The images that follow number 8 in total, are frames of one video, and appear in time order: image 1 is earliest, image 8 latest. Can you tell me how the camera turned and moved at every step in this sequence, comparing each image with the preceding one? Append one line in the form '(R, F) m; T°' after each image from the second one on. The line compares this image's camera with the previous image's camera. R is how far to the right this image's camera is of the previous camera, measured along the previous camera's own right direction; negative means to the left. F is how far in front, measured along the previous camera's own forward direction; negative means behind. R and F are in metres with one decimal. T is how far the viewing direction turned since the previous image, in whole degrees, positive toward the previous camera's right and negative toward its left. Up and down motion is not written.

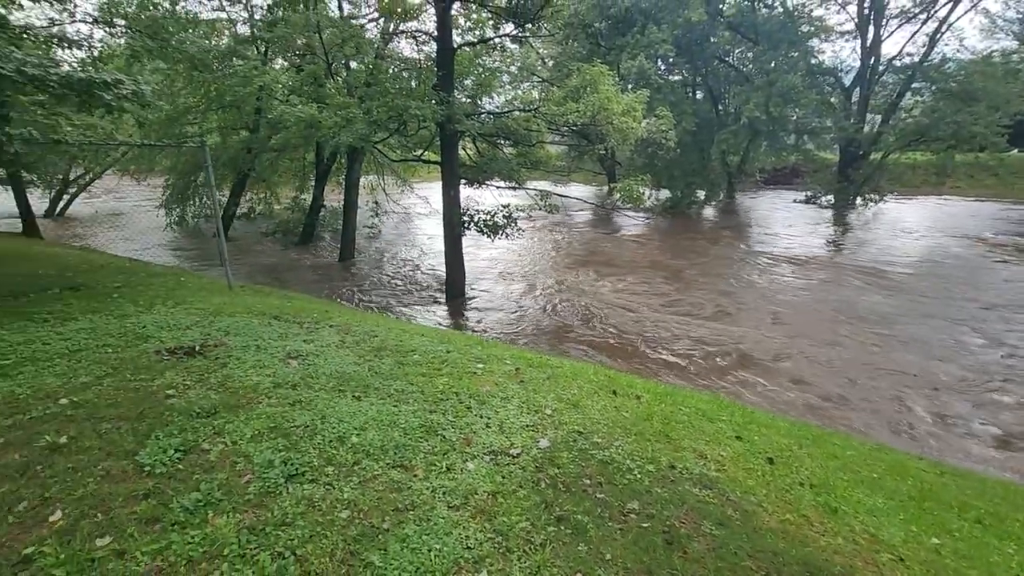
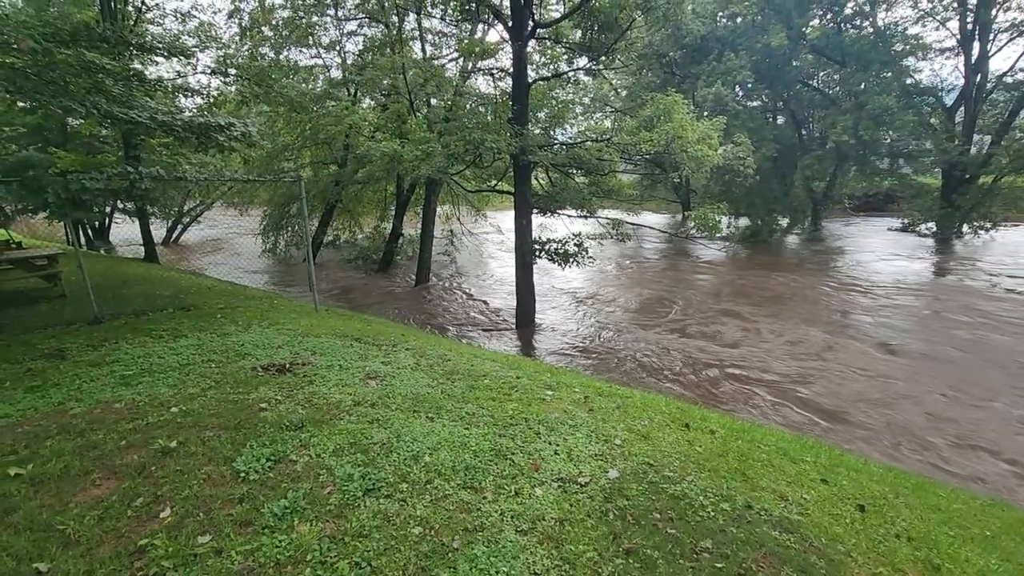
(0.0, -0.1) m; -8°
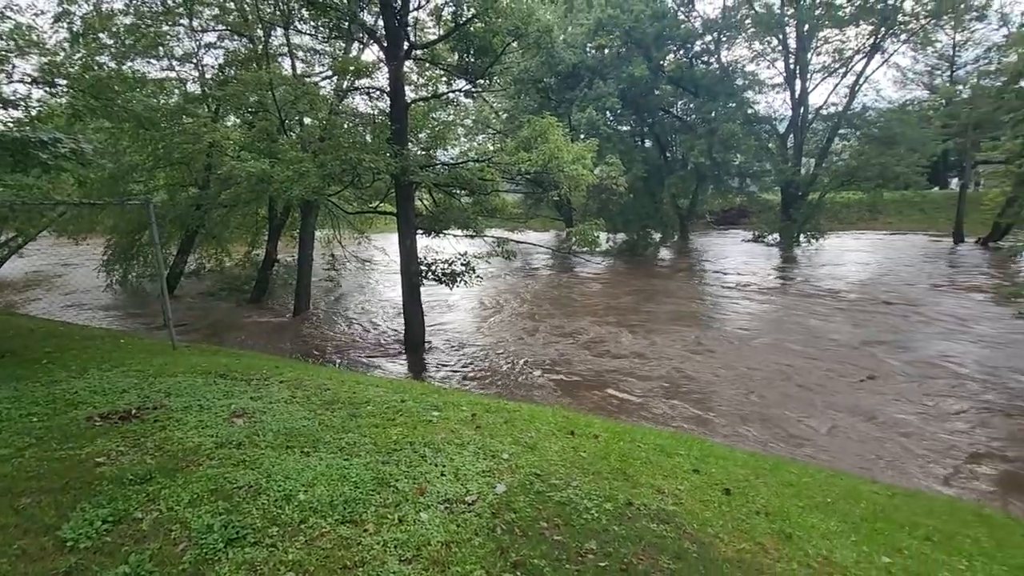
(+0.1, 0.0) m; +12°
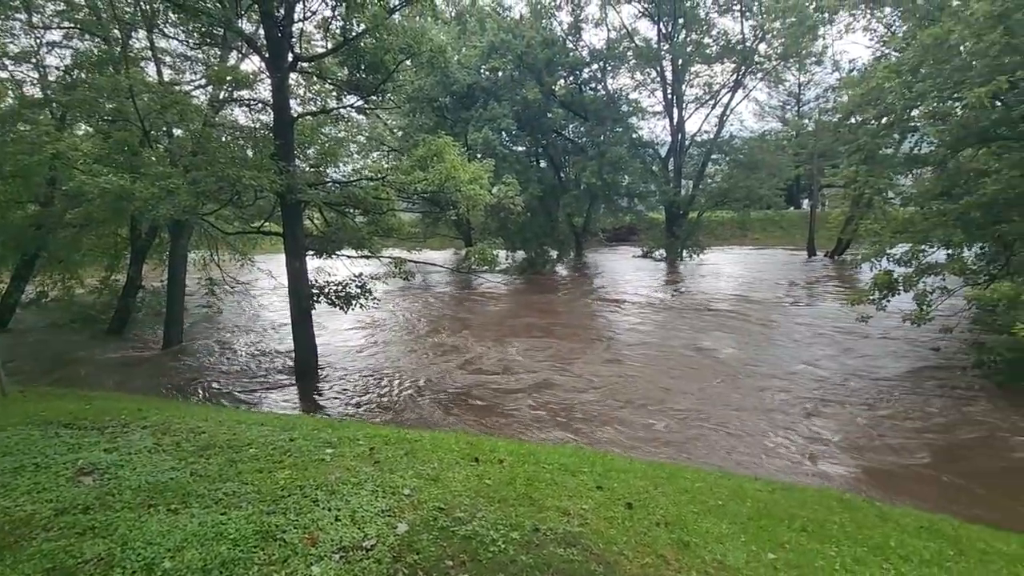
(0.0, +0.1) m; +11°
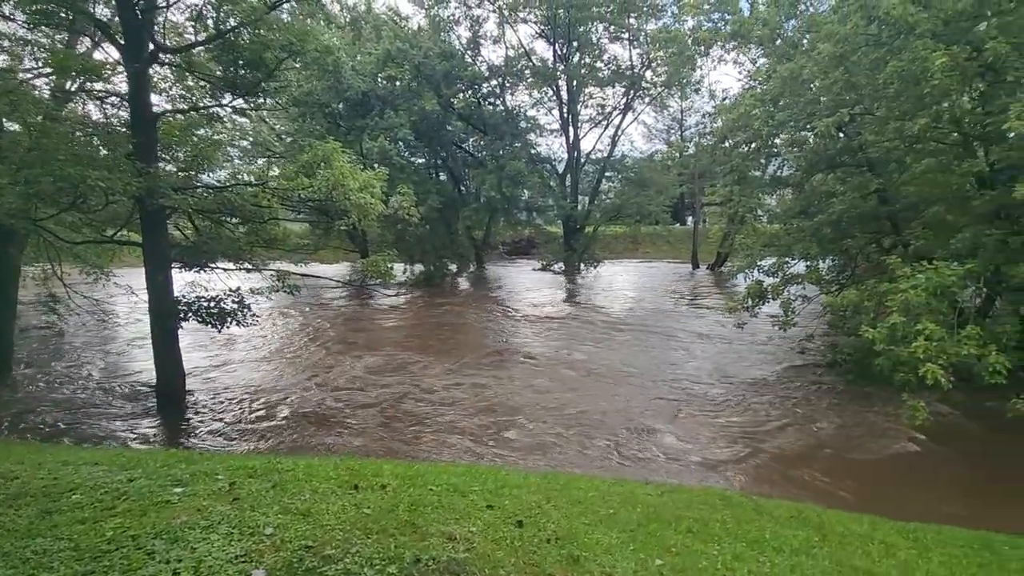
(+0.2, +0.2) m; +10°
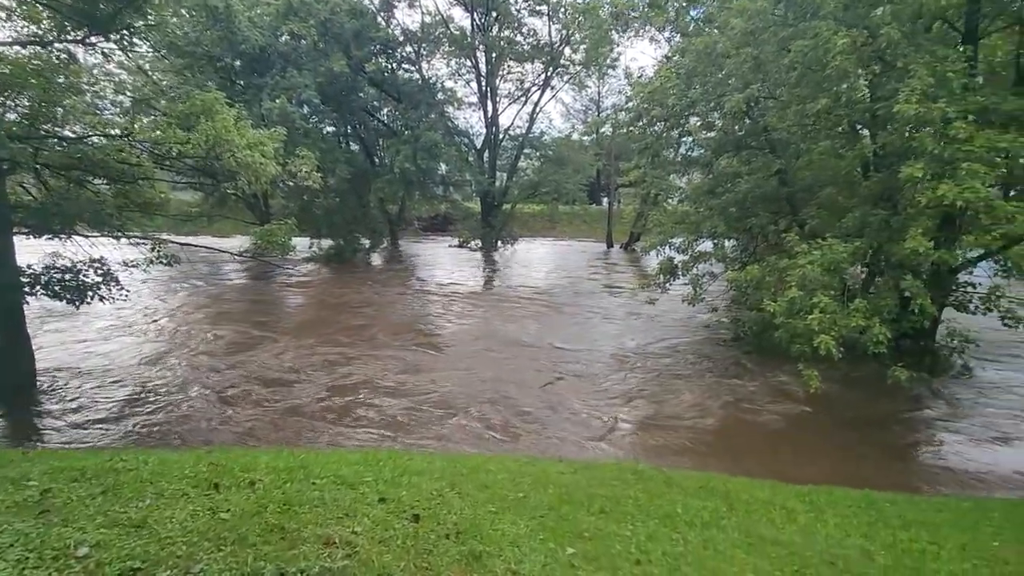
(+0.1, +0.5) m; +9°
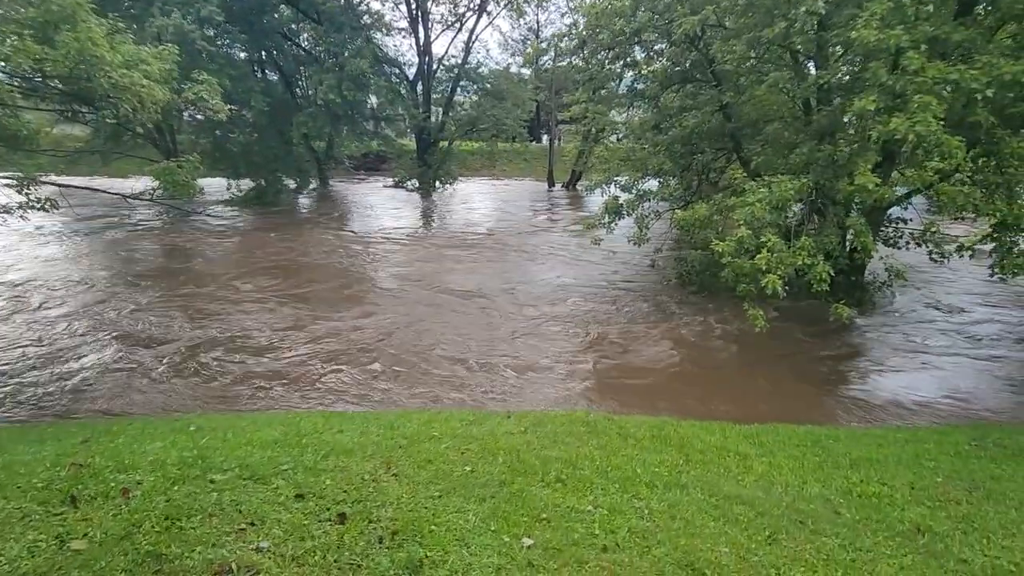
(0.0, +0.6) m; +6°
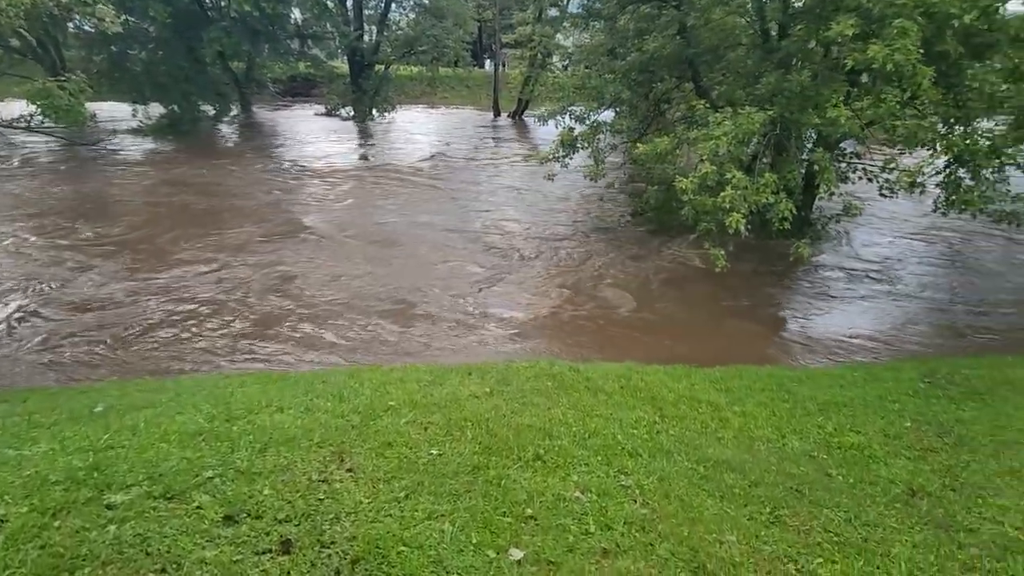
(-0.1, +0.6) m; +6°
